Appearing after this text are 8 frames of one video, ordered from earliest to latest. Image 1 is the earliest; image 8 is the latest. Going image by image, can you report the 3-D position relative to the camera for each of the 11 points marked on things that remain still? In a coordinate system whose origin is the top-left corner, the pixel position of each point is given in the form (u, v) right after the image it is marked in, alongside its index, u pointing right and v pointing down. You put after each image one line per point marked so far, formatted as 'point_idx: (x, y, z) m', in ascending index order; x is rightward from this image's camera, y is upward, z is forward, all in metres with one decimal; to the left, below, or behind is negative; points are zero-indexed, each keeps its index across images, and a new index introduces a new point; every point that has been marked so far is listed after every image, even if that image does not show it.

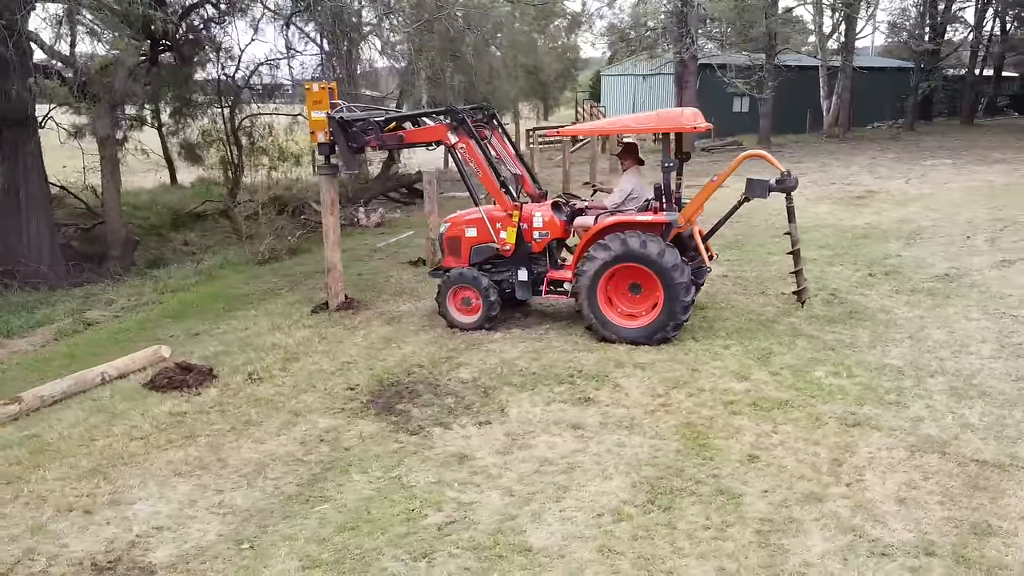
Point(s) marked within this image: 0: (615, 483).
0: (+0.5, -0.9, +3.8) m
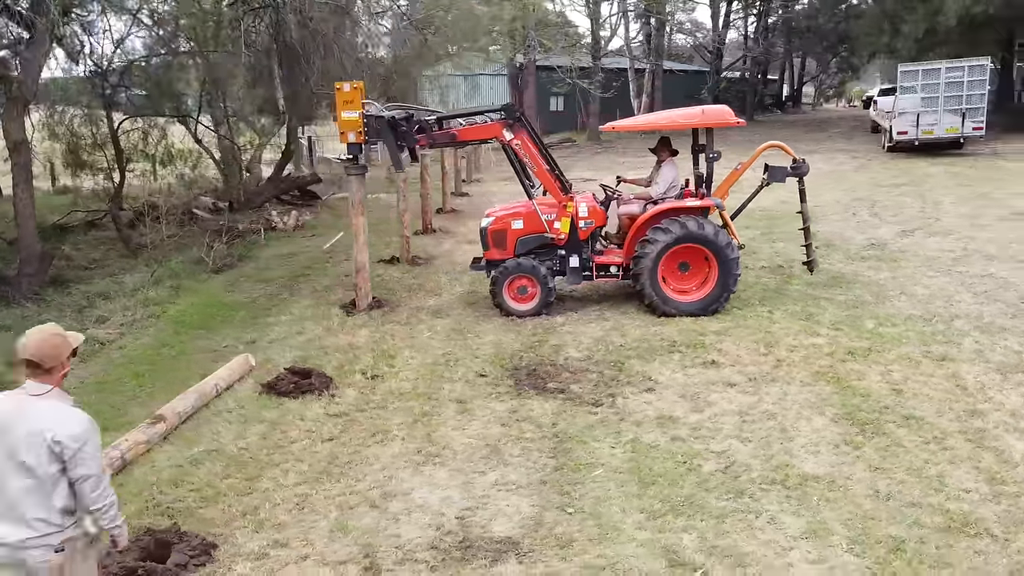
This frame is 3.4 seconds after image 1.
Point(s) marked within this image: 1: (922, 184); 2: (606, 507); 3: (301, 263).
0: (+1.7, -0.7, +4.6) m
1: (+6.8, +1.7, +13.5) m
2: (+0.4, -1.0, +3.7) m
3: (-2.5, +0.3, +9.7) m
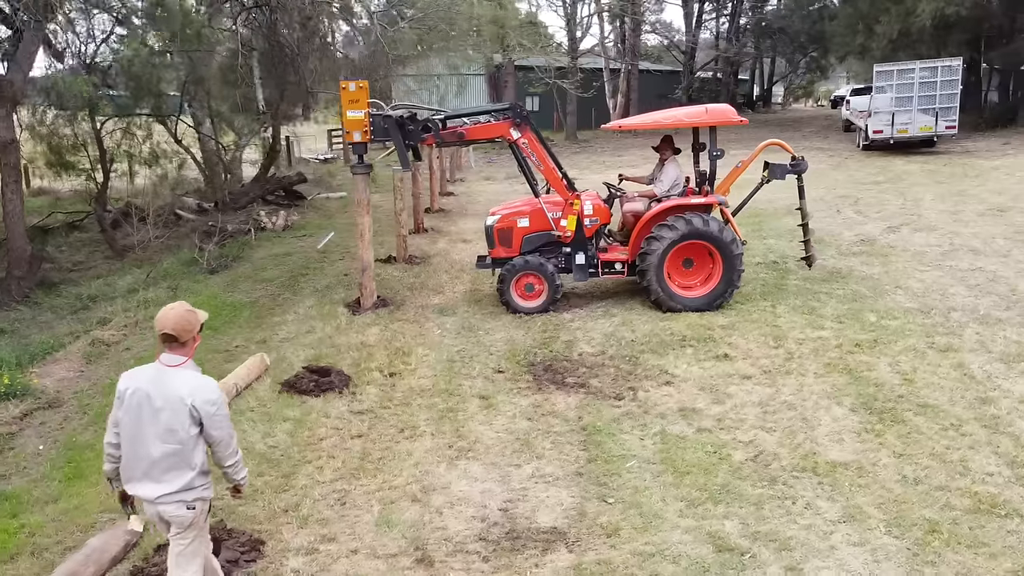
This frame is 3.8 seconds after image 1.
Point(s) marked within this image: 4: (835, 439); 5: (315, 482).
0: (+1.9, -0.7, +4.7) m
1: (+6.6, +1.8, +13.8) m
2: (+0.6, -1.0, +3.8) m
3: (-2.5, +0.3, +9.7) m
4: (+1.7, -0.8, +4.3) m
5: (-1.0, -1.0, +4.1) m
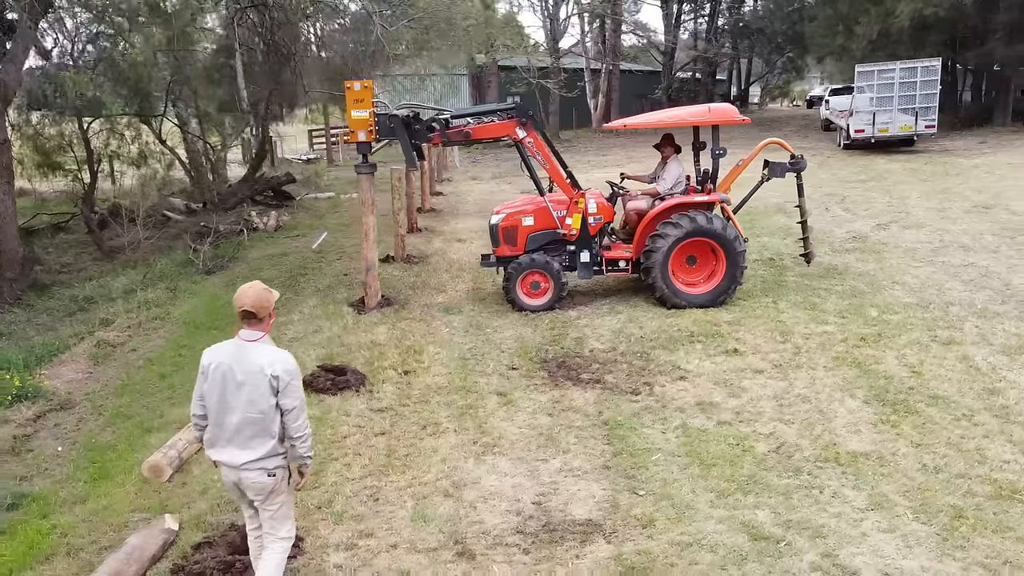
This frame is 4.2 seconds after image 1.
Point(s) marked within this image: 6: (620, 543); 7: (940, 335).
0: (+2.0, -0.7, +4.8) m
1: (+6.5, +1.9, +14.0) m
2: (+0.8, -1.0, +3.9) m
3: (-2.6, +0.3, +9.6) m
4: (+1.9, -0.8, +4.4) m
5: (-0.9, -1.0, +4.2) m
6: (+0.5, -1.1, +3.5) m
7: (+3.1, -0.3, +5.9) m
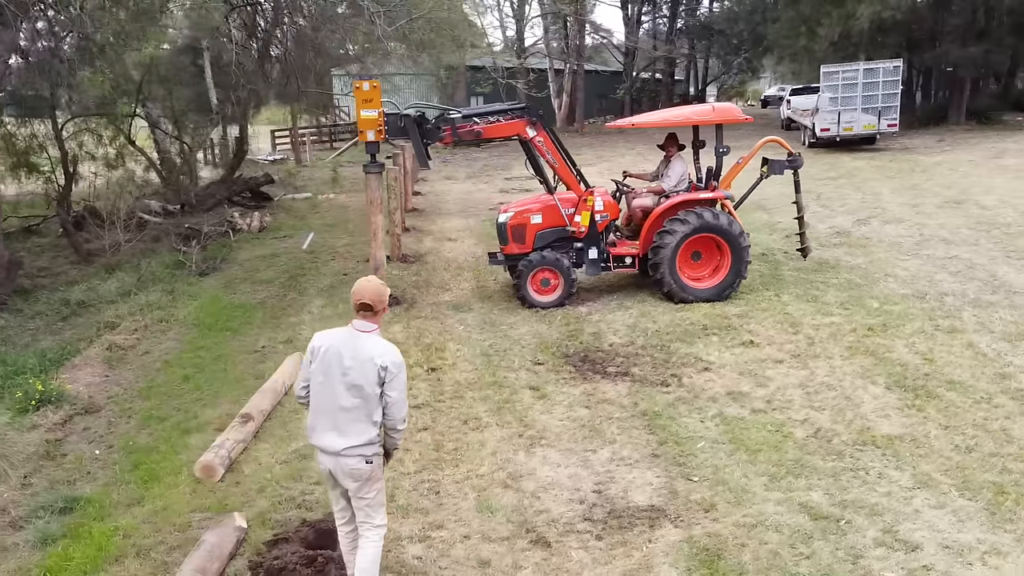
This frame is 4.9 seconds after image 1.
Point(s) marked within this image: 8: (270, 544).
0: (+2.3, -0.6, +5.0) m
1: (+6.1, +2.0, +14.5) m
2: (+1.1, -0.9, +4.0) m
3: (-2.6, +0.3, +9.6) m
4: (+2.1, -0.7, +4.6) m
5: (-0.6, -1.0, +4.2) m
6: (+0.8, -1.1, +3.6) m
7: (+3.3, -0.3, +6.2) m
8: (-1.1, -1.1, +3.6) m
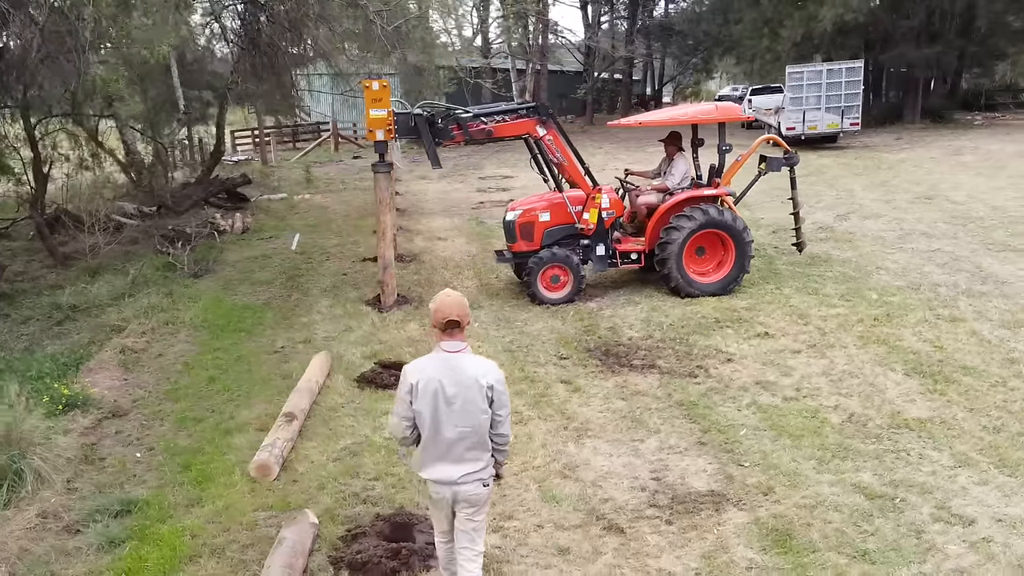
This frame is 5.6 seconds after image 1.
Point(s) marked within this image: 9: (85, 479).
0: (+2.5, -0.6, +5.2) m
1: (+5.7, +2.1, +14.9) m
2: (+1.4, -0.9, +4.2) m
3: (-2.7, +0.3, +9.5) m
4: (+2.4, -0.7, +4.9) m
5: (-0.3, -0.9, +4.3) m
6: (+1.1, -1.0, +3.7) m
7: (+3.4, -0.2, +6.5) m
8: (-0.7, -1.1, +3.6) m
9: (-2.3, -1.0, +4.4) m
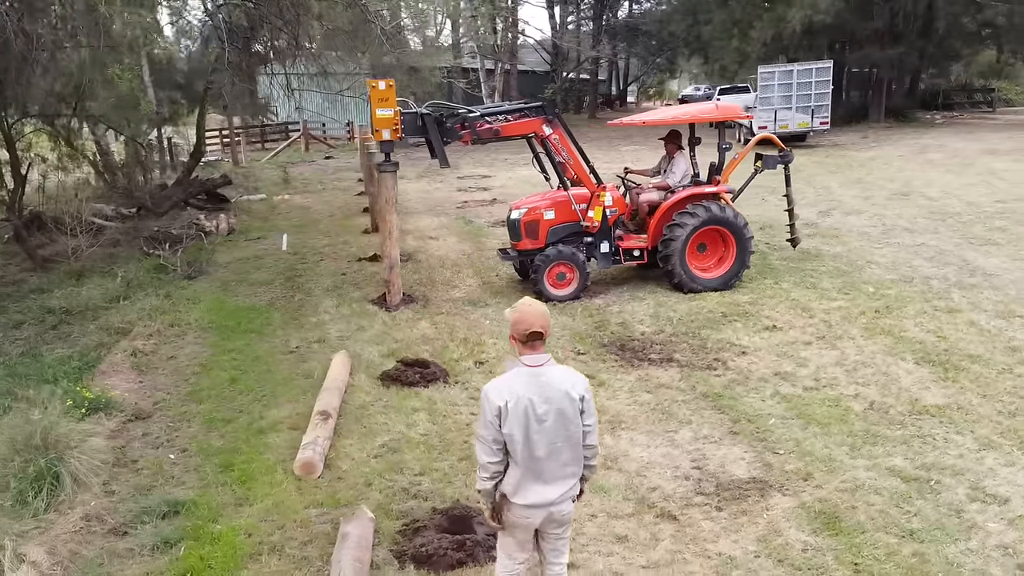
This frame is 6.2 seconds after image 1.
0: (+2.6, -0.5, +5.4) m
1: (+5.4, +2.2, +15.2) m
2: (+1.6, -0.8, +4.3) m
3: (-2.7, +0.3, +9.5) m
4: (+2.6, -0.6, +5.0) m
5: (-0.1, -0.9, +4.3) m
6: (+1.3, -1.0, +3.9) m
7: (+3.5, -0.1, +6.7) m
8: (-0.5, -1.1, +3.6) m
9: (-2.1, -1.0, +4.4) m
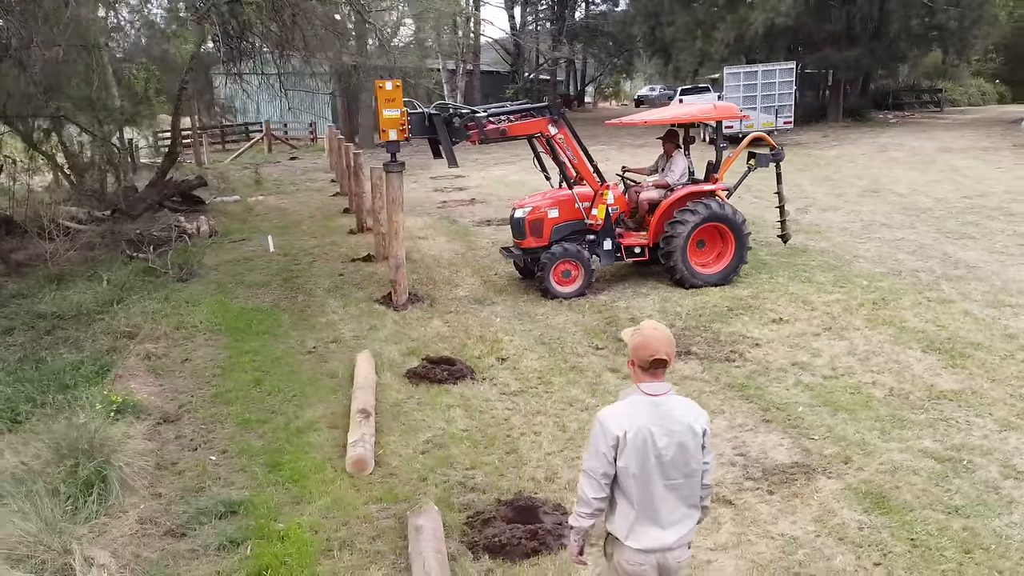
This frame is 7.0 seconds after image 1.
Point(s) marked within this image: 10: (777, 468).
0: (+2.8, -0.5, +5.7) m
1: (+5.0, +2.3, +15.6) m
2: (+1.8, -0.8, +4.5) m
3: (-2.8, +0.2, +9.4) m
4: (+2.8, -0.6, +5.3) m
5: (+0.2, -0.9, +4.4) m
6: (+1.6, -0.9, +4.0) m
7: (+3.6, -0.1, +7.0) m
8: (-0.2, -1.1, +3.7) m
9: (-1.8, -1.0, +4.3) m
10: (+1.4, -0.9, +4.1) m
